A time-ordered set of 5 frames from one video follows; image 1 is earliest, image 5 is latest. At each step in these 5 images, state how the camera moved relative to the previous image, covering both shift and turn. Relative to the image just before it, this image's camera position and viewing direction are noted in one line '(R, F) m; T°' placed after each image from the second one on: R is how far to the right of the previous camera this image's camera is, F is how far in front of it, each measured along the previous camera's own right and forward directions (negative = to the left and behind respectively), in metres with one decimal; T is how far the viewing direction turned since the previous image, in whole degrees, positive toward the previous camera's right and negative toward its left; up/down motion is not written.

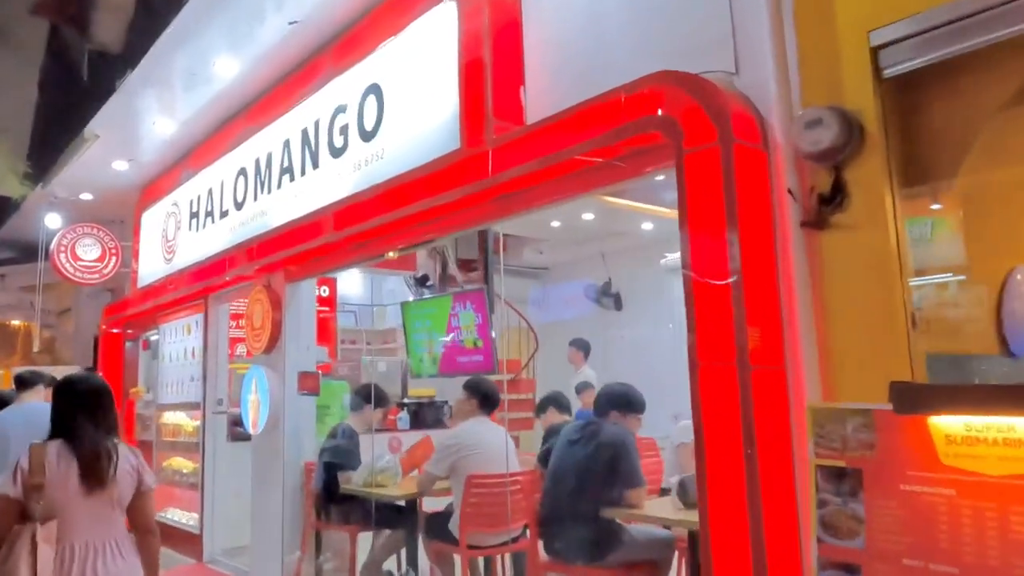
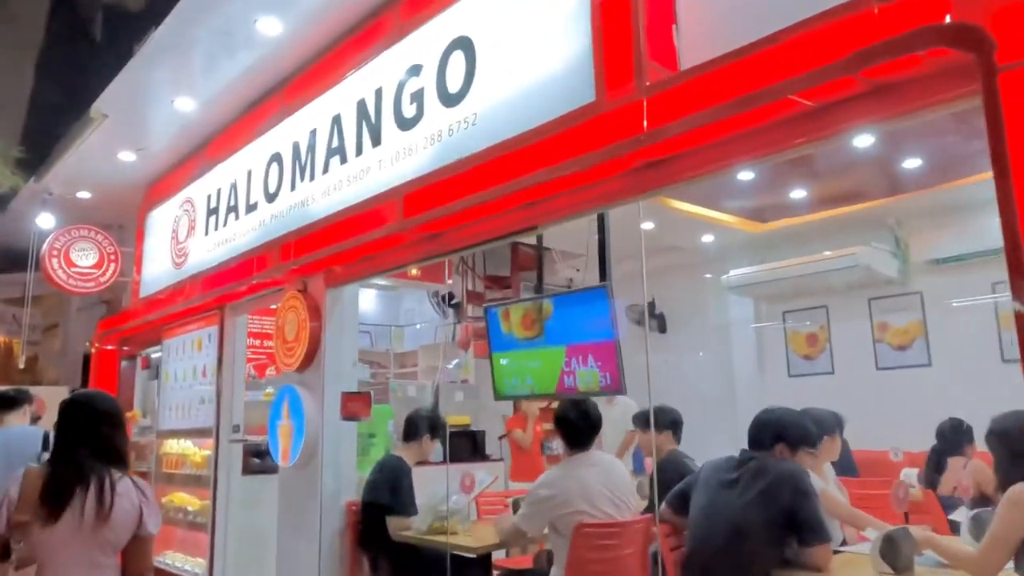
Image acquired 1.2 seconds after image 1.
(-0.5, +0.7) m; +1°
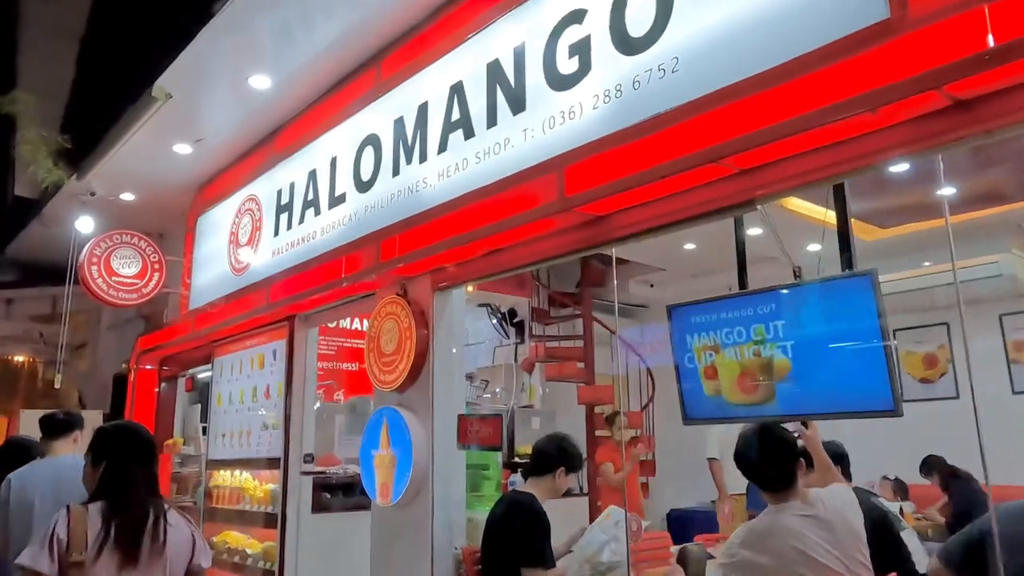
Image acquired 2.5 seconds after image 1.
(-0.6, +0.6) m; 0°
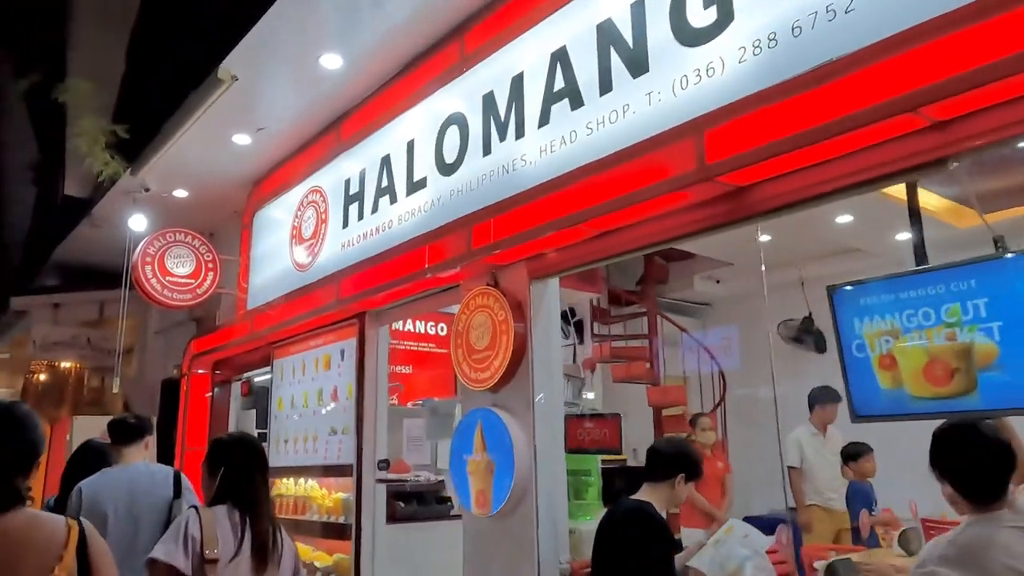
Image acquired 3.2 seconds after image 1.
(-0.3, +0.3) m; -2°
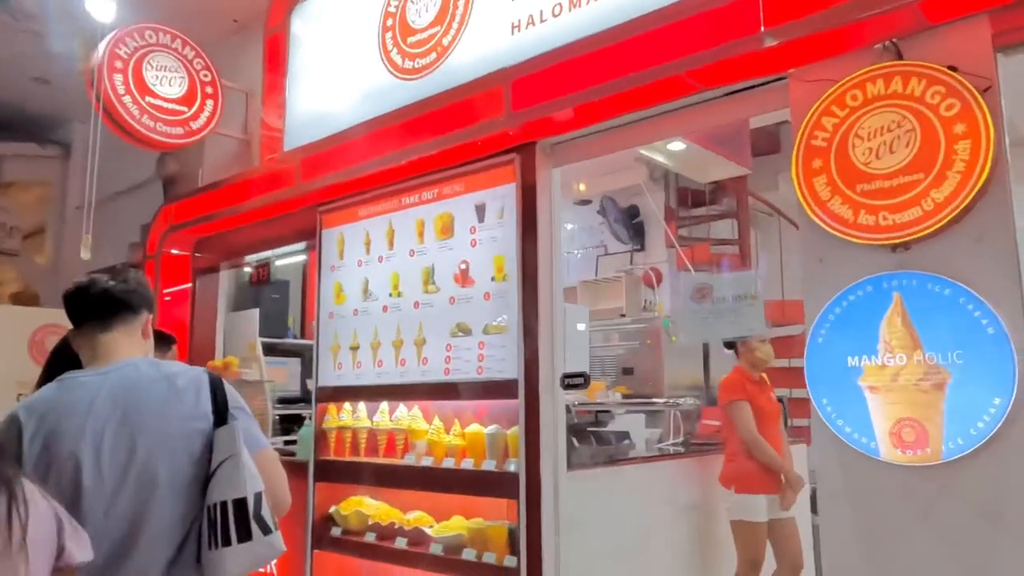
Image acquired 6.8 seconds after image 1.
(-1.2, +1.4) m; +10°
